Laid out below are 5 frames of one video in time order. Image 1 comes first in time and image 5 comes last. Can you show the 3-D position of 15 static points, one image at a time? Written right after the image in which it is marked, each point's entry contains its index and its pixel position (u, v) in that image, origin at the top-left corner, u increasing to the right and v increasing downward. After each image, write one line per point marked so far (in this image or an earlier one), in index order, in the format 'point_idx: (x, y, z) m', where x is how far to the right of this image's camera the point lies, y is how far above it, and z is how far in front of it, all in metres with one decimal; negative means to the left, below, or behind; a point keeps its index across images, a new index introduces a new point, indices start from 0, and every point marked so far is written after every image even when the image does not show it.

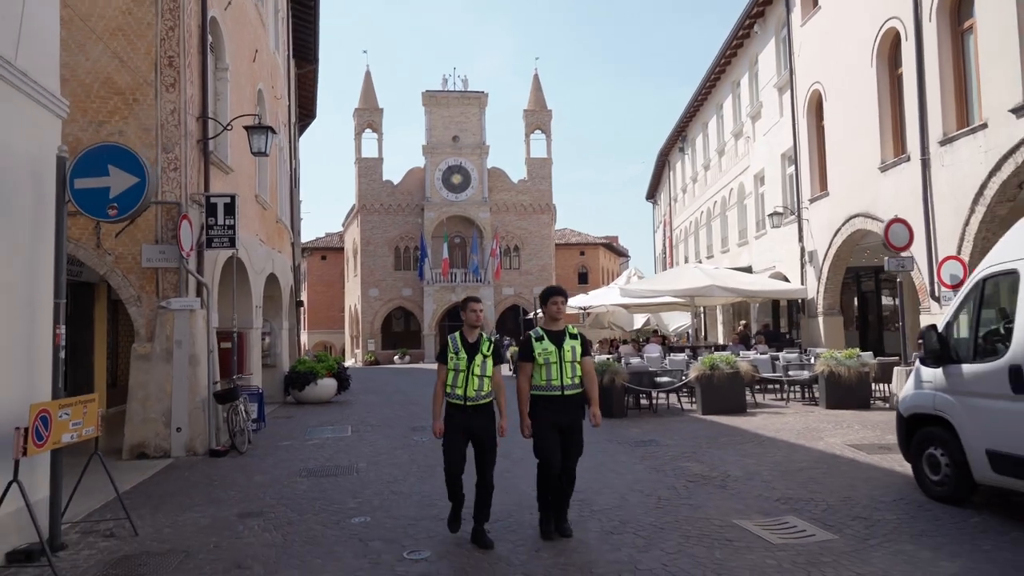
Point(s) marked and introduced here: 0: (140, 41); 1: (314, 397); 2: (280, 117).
0: (-5.8, +3.9, +11.0) m
1: (-5.2, -2.8, +18.3) m
2: (-6.5, +4.8, +19.7) m
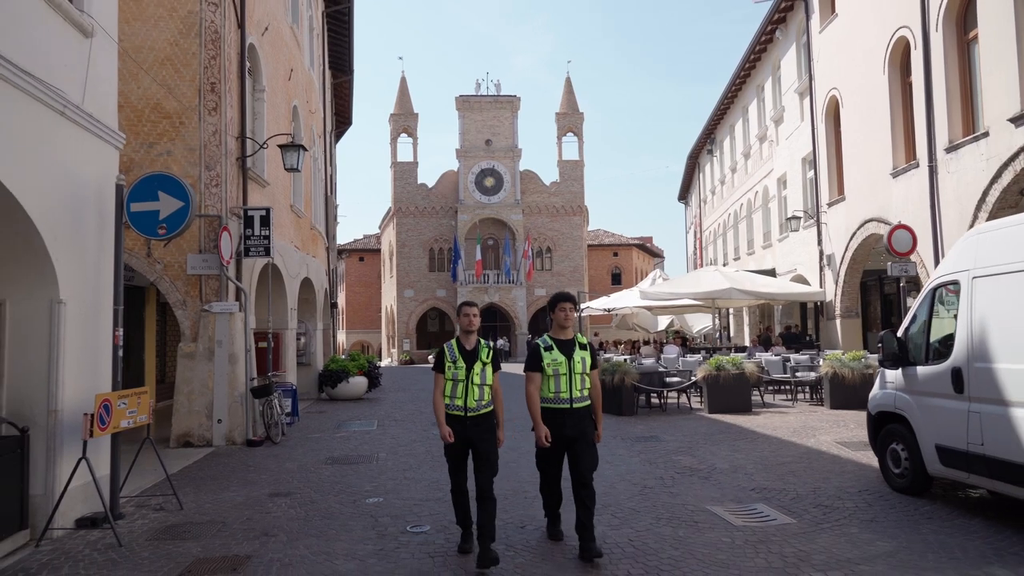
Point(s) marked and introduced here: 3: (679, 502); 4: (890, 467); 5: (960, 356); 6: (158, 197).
0: (-5.6, +3.8, +12.2) m
1: (-4.6, -2.9, +19.4) m
2: (-5.8, +4.7, +20.9) m
3: (+1.8, -2.3, +7.7) m
4: (+4.2, -2.0, +7.8) m
5: (+4.2, -0.7, +6.7) m
6: (-3.9, +1.0, +7.7) m
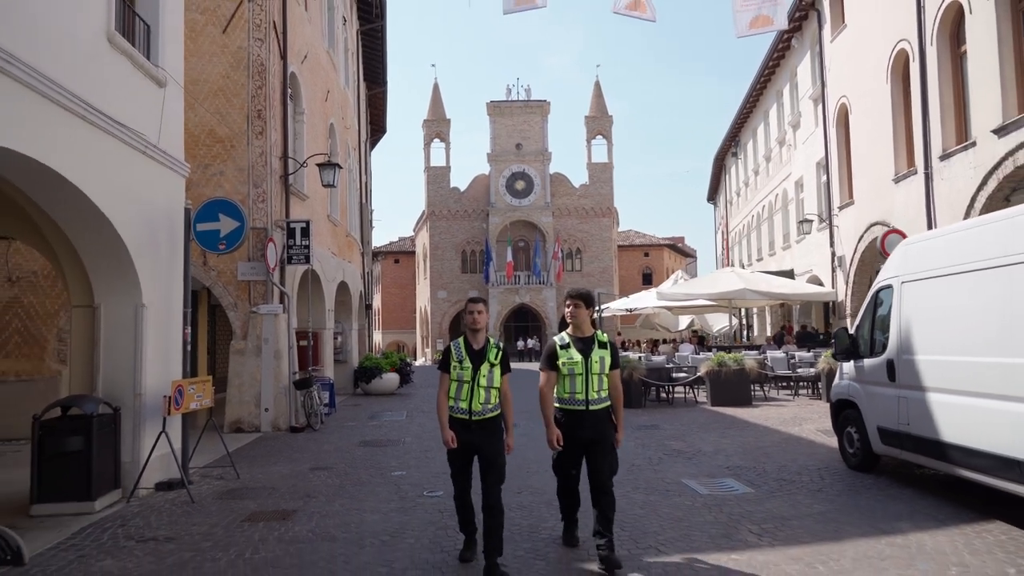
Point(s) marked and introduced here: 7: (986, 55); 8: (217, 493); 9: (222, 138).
0: (-5.4, +3.7, +13.7) m
1: (-4.0, -3.0, +21.0) m
2: (-5.1, +4.6, +22.4) m
3: (+1.9, -2.4, +8.9) m
4: (+4.2, -2.0, +8.9) m
5: (+4.2, -0.7, +7.8) m
6: (-3.8, +0.9, +9.2) m
7: (+9.5, +4.7, +14.2) m
8: (-3.4, -2.3, +8.1) m
9: (-5.6, +2.9, +13.7) m
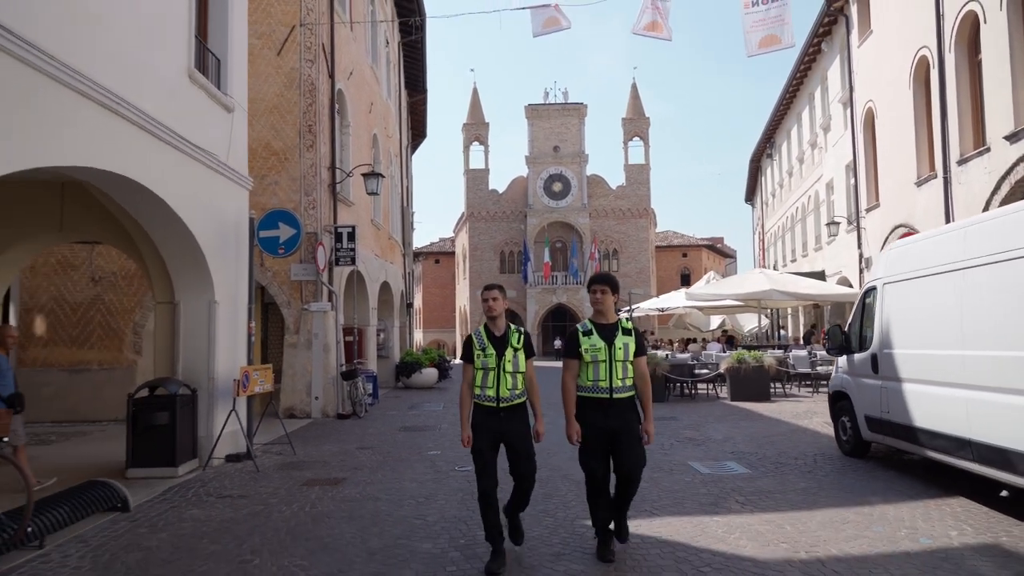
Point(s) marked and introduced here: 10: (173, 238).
0: (-4.8, +3.7, +15.1) m
1: (-3.0, -3.0, +22.2) m
2: (-4.0, +4.6, +23.8) m
3: (+2.2, -2.4, +9.9) m
4: (+4.5, -2.0, +9.7) m
5: (+4.4, -0.7, +8.6) m
6: (-3.5, +0.9, +10.5) m
7: (+10.1, +4.7, +14.7) m
8: (-3.1, -2.3, +9.3) m
9: (-5.0, +2.9, +15.1) m
10: (-4.3, +0.6, +9.1) m
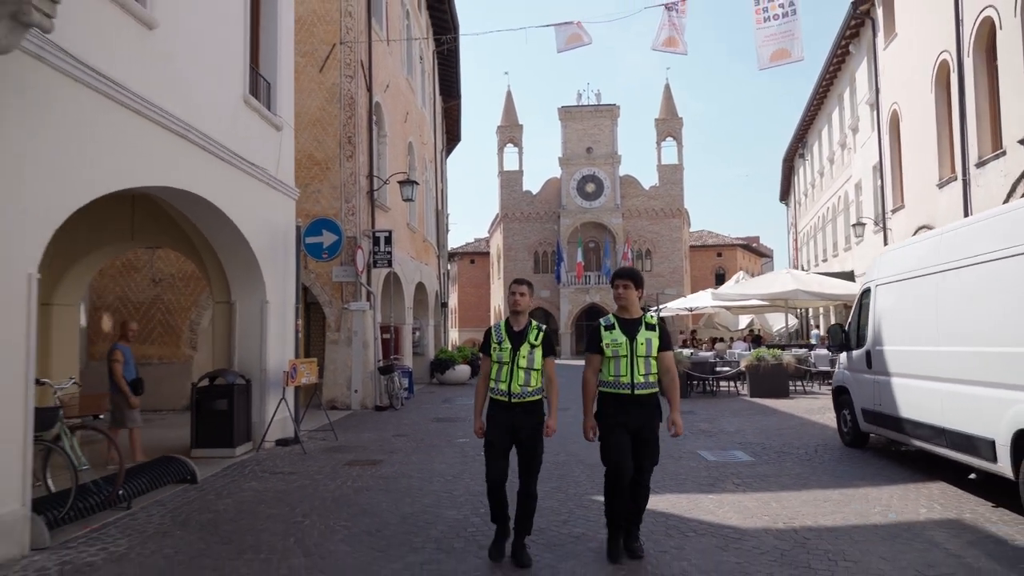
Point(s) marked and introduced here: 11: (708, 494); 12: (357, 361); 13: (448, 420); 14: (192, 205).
0: (-4.2, +3.7, +16.2) m
1: (-2.0, -3.0, +23.2) m
2: (-3.0, +4.6, +24.8) m
3: (+2.5, -2.4, +10.6) m
4: (+4.8, -2.0, +10.3) m
5: (+4.7, -0.7, +9.3) m
6: (-3.1, +0.9, +11.5) m
7: (+10.7, +4.6, +15.0) m
8: (-2.8, -2.4, +10.4) m
9: (-4.4, +2.9, +16.2) m
10: (-4.0, +0.6, +10.1) m
11: (+2.1, -2.2, +7.5) m
12: (-3.5, -1.7, +15.7) m
13: (-1.2, -2.6, +13.7) m
14: (-4.2, +1.1, +9.4) m
